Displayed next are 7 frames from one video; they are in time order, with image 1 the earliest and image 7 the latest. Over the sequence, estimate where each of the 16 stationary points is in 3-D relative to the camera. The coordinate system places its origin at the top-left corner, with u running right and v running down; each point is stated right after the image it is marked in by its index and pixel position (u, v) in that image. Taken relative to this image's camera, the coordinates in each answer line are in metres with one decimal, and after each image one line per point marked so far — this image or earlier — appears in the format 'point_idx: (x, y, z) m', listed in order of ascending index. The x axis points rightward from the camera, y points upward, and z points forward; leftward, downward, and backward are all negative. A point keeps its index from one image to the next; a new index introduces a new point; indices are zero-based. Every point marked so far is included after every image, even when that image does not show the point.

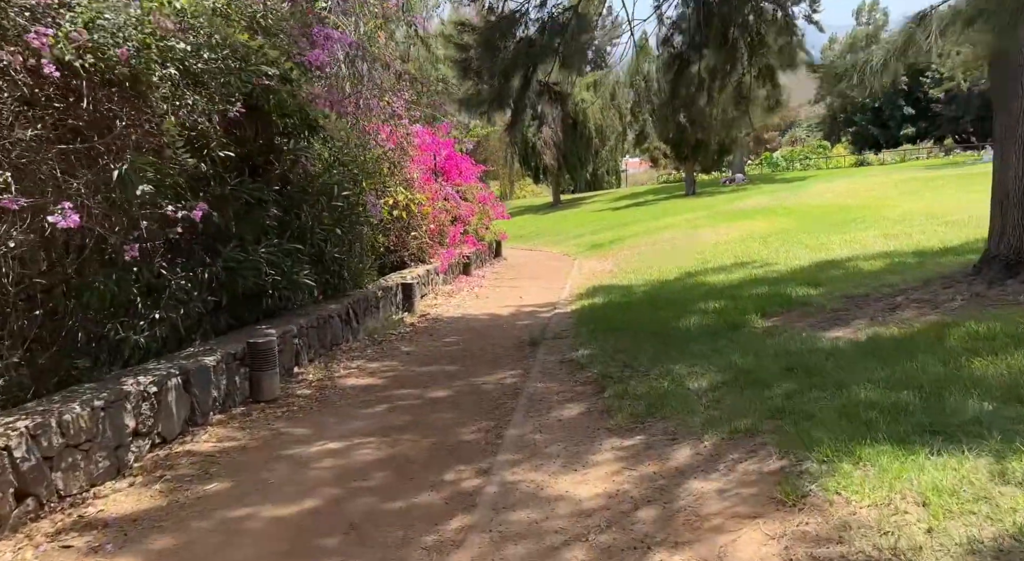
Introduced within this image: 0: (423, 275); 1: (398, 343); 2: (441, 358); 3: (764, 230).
0: (-1.3, +0.1, +13.8) m
1: (-1.2, -0.7, +9.8) m
2: (-0.7, -0.7, +8.8) m
3: (+4.7, +0.8, +16.9) m
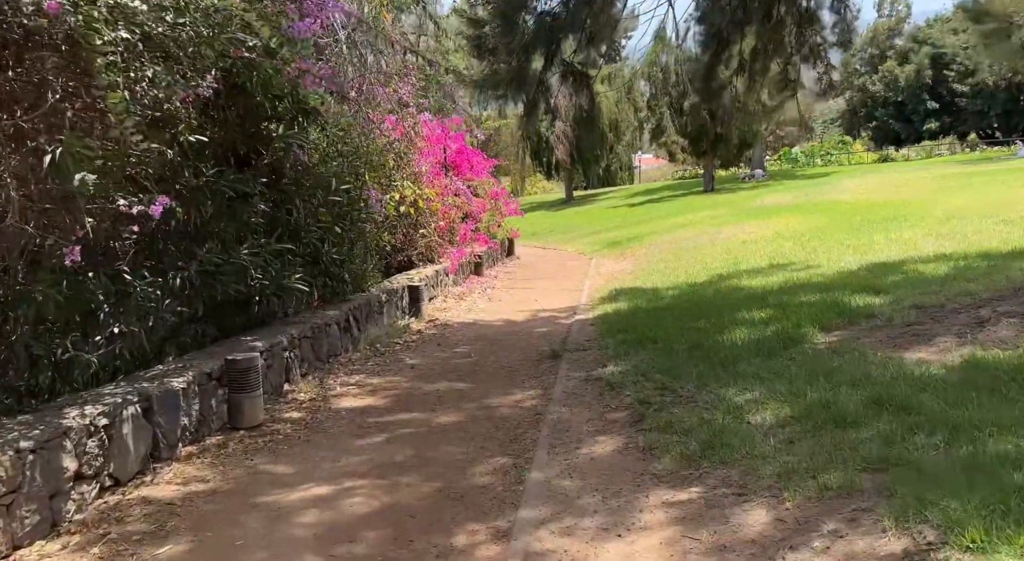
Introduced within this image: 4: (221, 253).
0: (-1.1, +0.1, +12.9) m
1: (-1.1, -0.7, +8.8) m
2: (-0.5, -0.8, +7.8) m
3: (+4.9, +0.8, +15.9) m
4: (-2.0, +0.2, +6.4) m
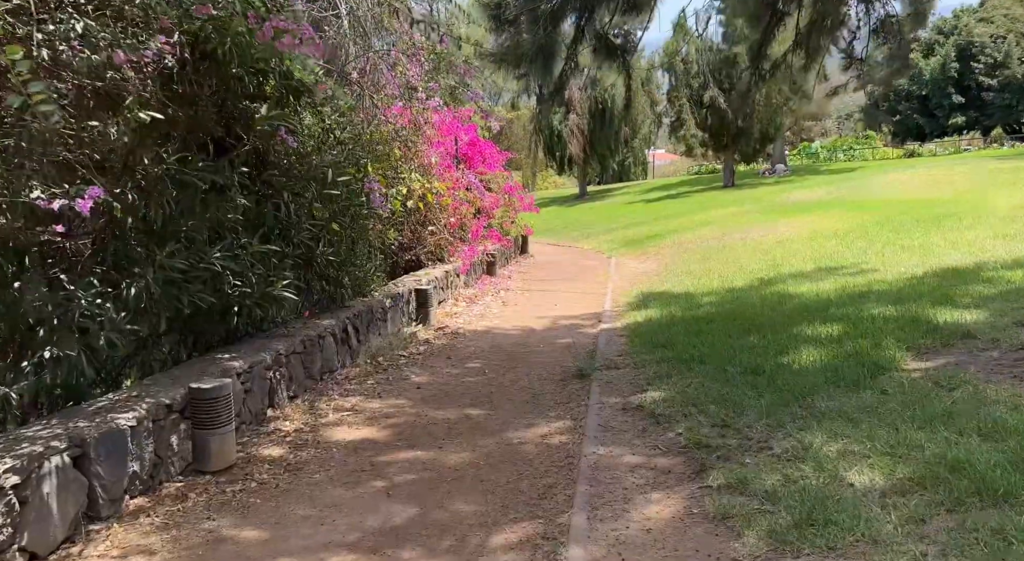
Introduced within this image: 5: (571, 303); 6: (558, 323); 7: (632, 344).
0: (-0.9, +0.1, +11.8) m
1: (-0.9, -0.8, +7.7) m
2: (-0.4, -0.8, +6.7) m
3: (+5.2, +0.8, +14.7) m
4: (-1.9, +0.1, +5.3) m
5: (+0.8, -0.3, +12.0) m
6: (+0.5, -0.5, +10.4) m
7: (+1.1, -0.6, +8.0) m
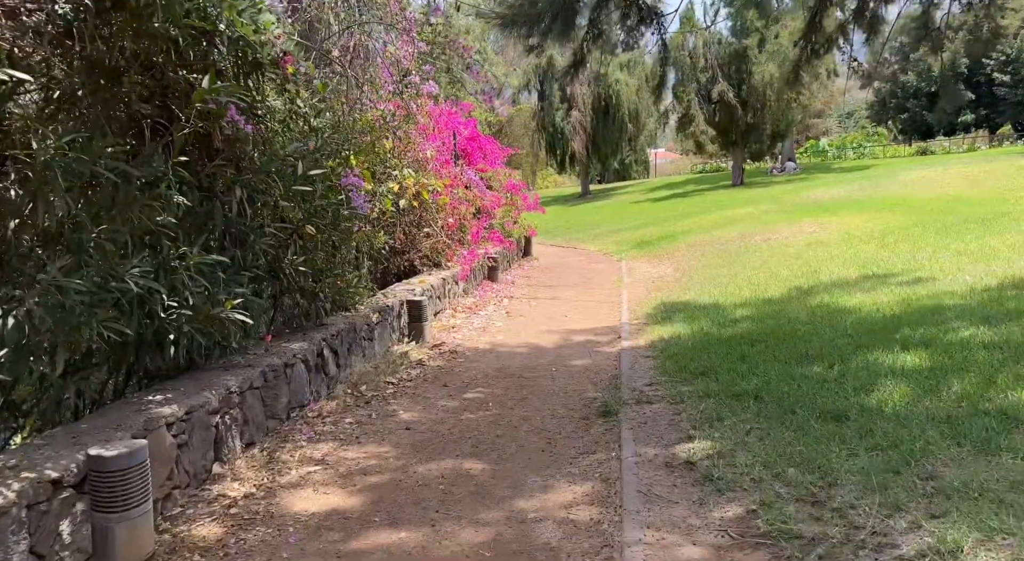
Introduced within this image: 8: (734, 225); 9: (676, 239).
0: (-0.9, 0.0, +10.5) m
1: (-0.8, -0.9, +6.4) m
2: (-0.3, -0.9, +5.4) m
3: (+5.2, +0.7, +13.4) m
4: (-1.8, 0.0, +4.0) m
5: (+0.8, -0.4, +10.7) m
6: (+0.6, -0.6, +9.1) m
7: (+1.1, -0.7, +6.7) m
8: (+4.6, +1.2, +19.2) m
9: (+3.4, +0.9, +19.0) m
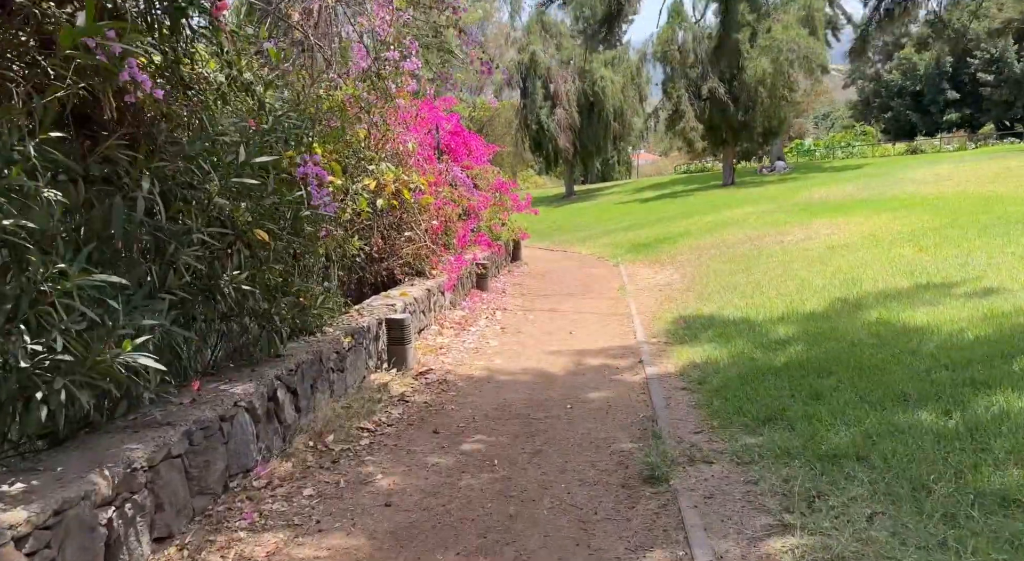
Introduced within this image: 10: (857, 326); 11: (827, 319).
0: (-0.9, -0.2, +9.0) m
1: (-0.8, -1.0, +4.9) m
2: (-0.2, -1.1, +3.9) m
3: (+5.1, +0.6, +12.1) m
4: (-1.7, -0.1, +2.5) m
5: (+0.8, -0.5, +9.2) m
6: (+0.6, -0.7, +7.6) m
7: (+1.2, -0.8, +5.3) m
8: (+4.4, +1.1, +17.8) m
9: (+3.1, +0.7, +17.7) m
10: (+2.7, -0.3, +7.2) m
11: (+2.7, -0.3, +7.7) m
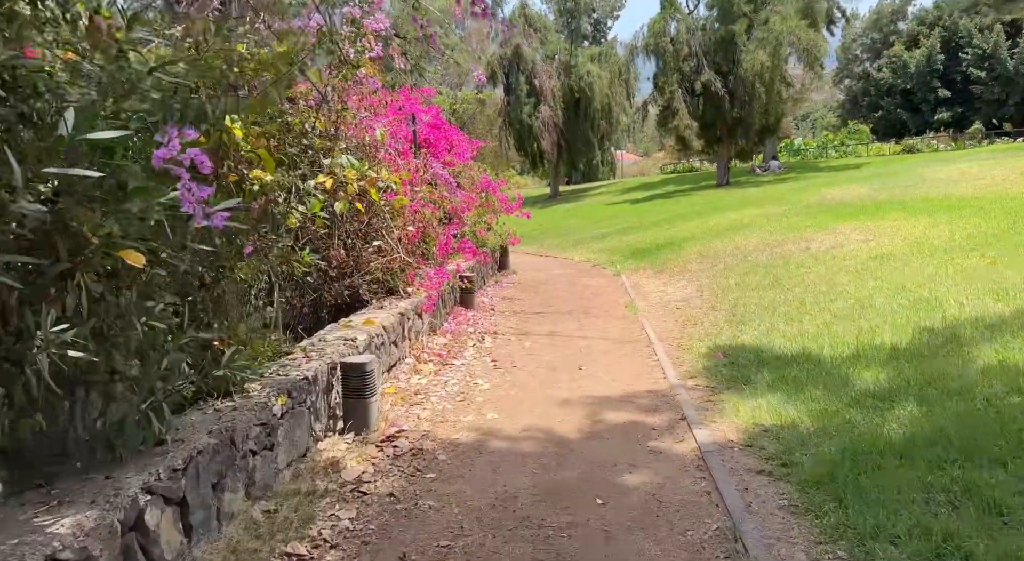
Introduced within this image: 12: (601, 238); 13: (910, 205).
0: (-0.9, -0.4, +7.1) m
1: (-0.7, -1.2, +3.0) m
2: (-0.2, -1.2, +2.0) m
3: (+5.0, +0.4, +10.3) m
4: (-1.6, -0.3, +0.6) m
5: (+0.7, -0.7, +7.3) m
6: (+0.6, -0.9, +5.7) m
7: (+1.2, -0.9, +3.4) m
8: (+4.1, +0.9, +16.0) m
9: (+2.9, +0.6, +15.8) m
10: (+2.7, -0.5, +5.3) m
11: (+2.6, -0.5, +5.9) m
12: (+2.0, +0.9, +19.7) m
13: (+6.6, +1.3, +14.9) m
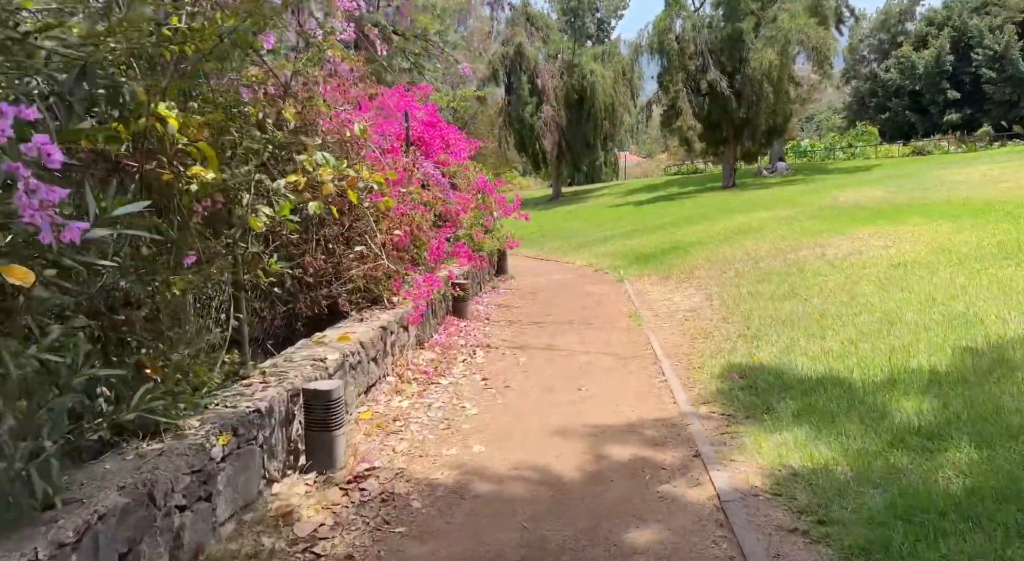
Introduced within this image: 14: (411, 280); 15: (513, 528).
0: (-1.0, -0.4, +6.3) m
1: (-0.8, -1.2, +2.3) m
2: (-0.2, -1.3, +1.3) m
3: (+5.0, +0.3, +9.5) m
4: (-1.7, -0.3, -0.1) m
5: (+0.7, -0.8, +6.6) m
6: (+0.5, -0.9, +5.0) m
7: (+1.1, -1.0, +2.7) m
8: (+4.1, +0.8, +15.2) m
9: (+2.9, +0.5, +15.1) m
10: (+2.6, -0.6, +4.6) m
11: (+2.6, -0.6, +5.1) m
12: (+2.0, +0.8, +19.0) m
13: (+6.6, +1.1, +14.1) m
14: (-0.9, 0.0, +7.9) m
15: (0.0, -1.1, +3.9) m
